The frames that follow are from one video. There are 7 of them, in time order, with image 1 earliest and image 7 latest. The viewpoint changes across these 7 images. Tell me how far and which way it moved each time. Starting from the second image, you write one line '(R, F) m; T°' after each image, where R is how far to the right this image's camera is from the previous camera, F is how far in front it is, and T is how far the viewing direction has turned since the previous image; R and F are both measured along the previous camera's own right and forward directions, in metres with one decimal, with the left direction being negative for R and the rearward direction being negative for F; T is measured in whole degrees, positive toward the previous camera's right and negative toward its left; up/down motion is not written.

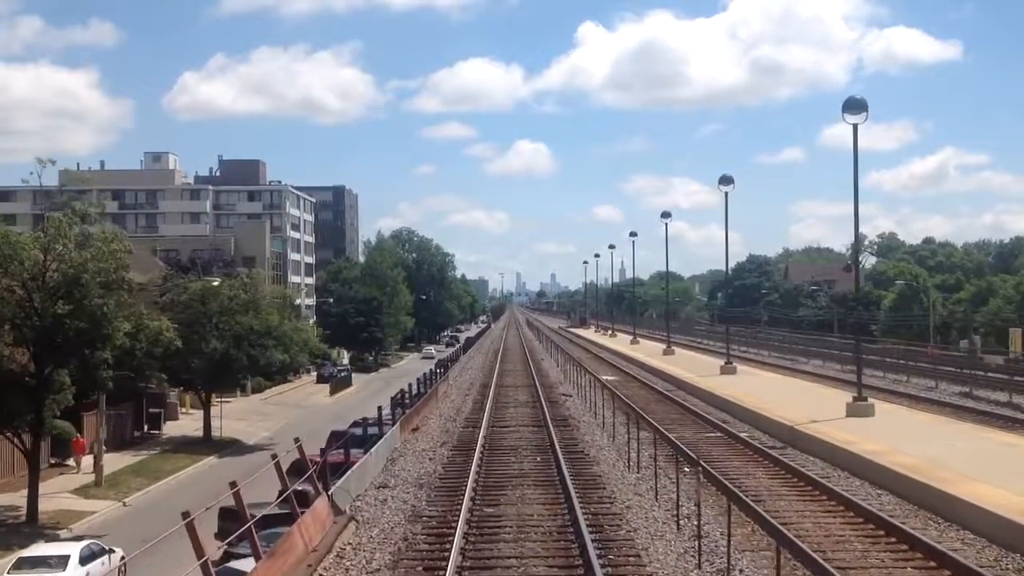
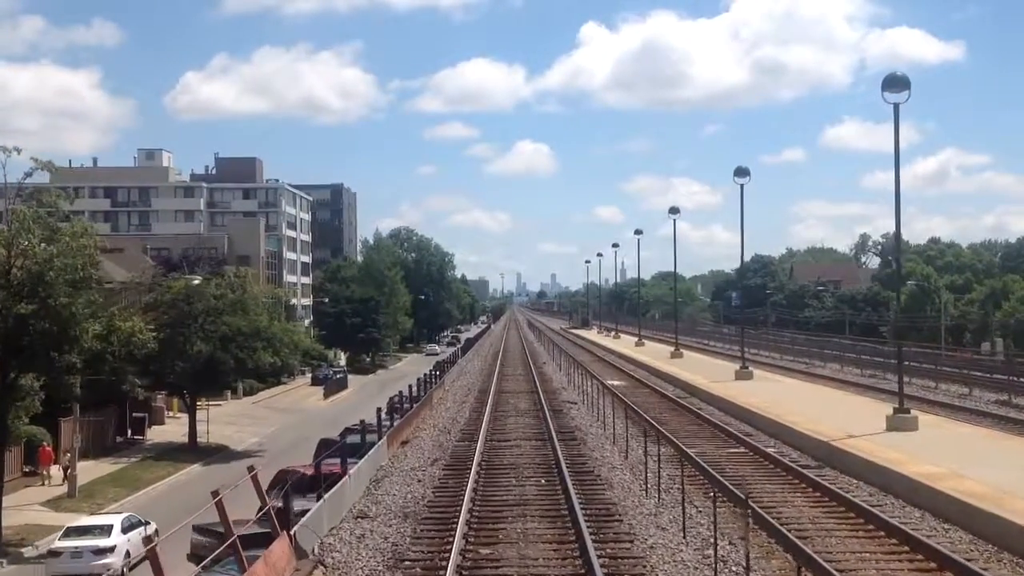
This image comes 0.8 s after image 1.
(0.0, +2.1) m; 0°
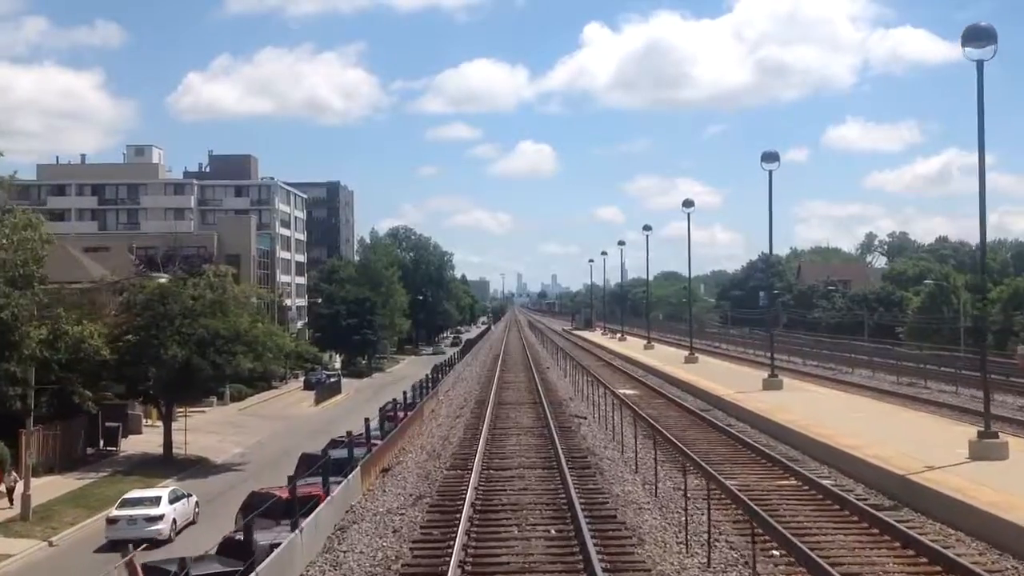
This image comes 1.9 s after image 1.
(0.0, +3.1) m; 0°
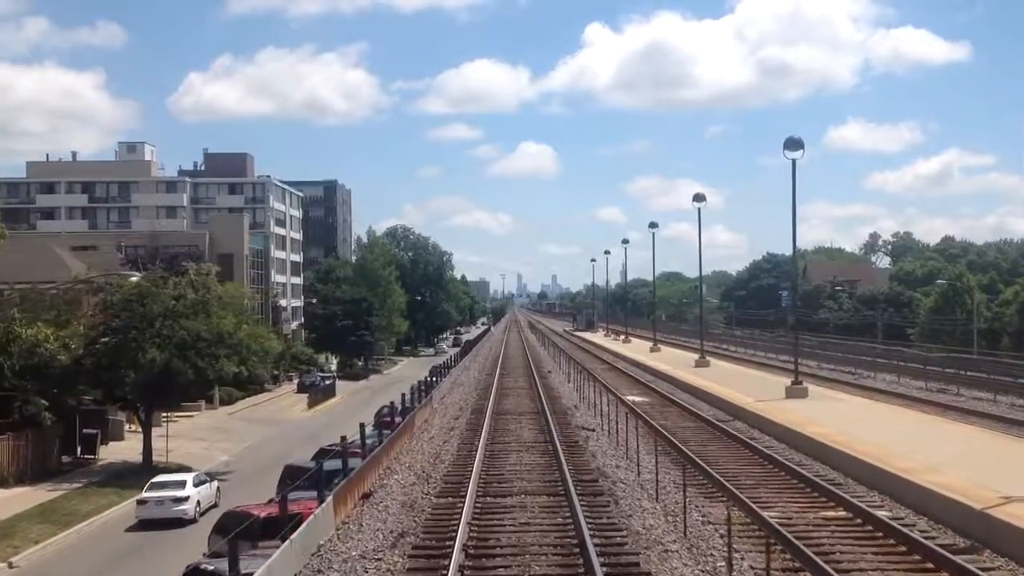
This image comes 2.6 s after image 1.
(0.0, +2.2) m; 0°
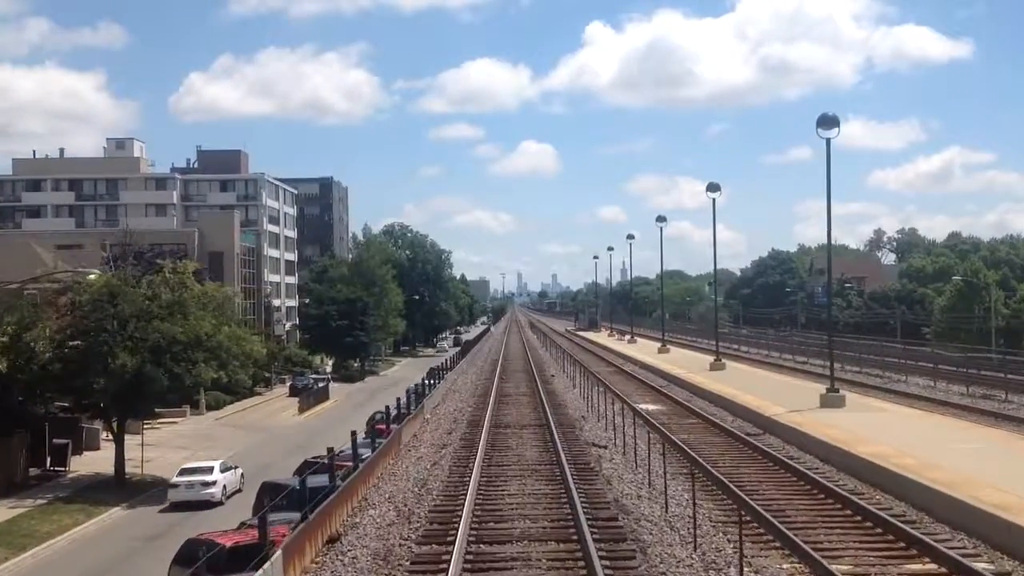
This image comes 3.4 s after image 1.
(0.0, +2.7) m; 0°
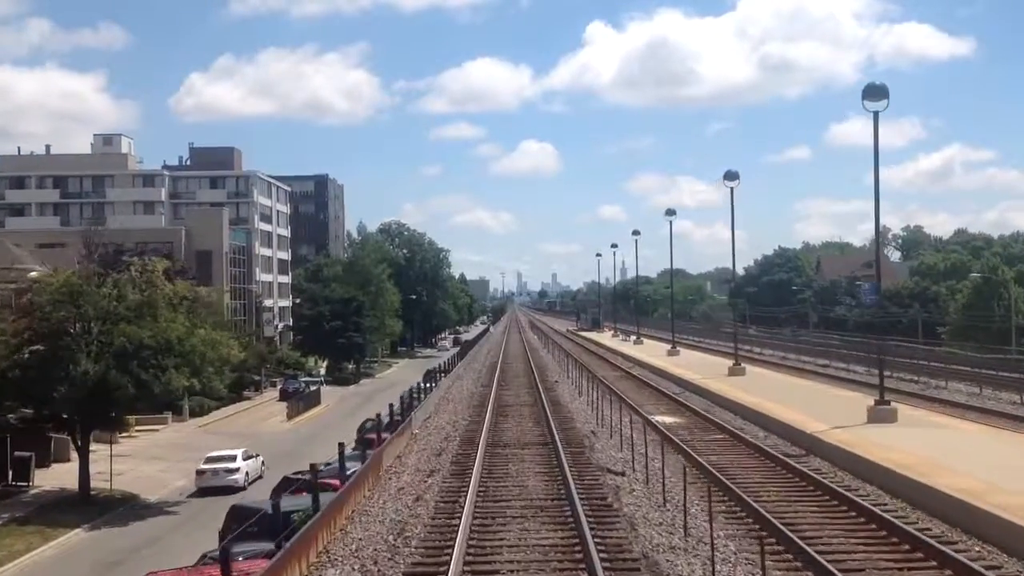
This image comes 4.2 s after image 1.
(0.0, +2.9) m; 0°
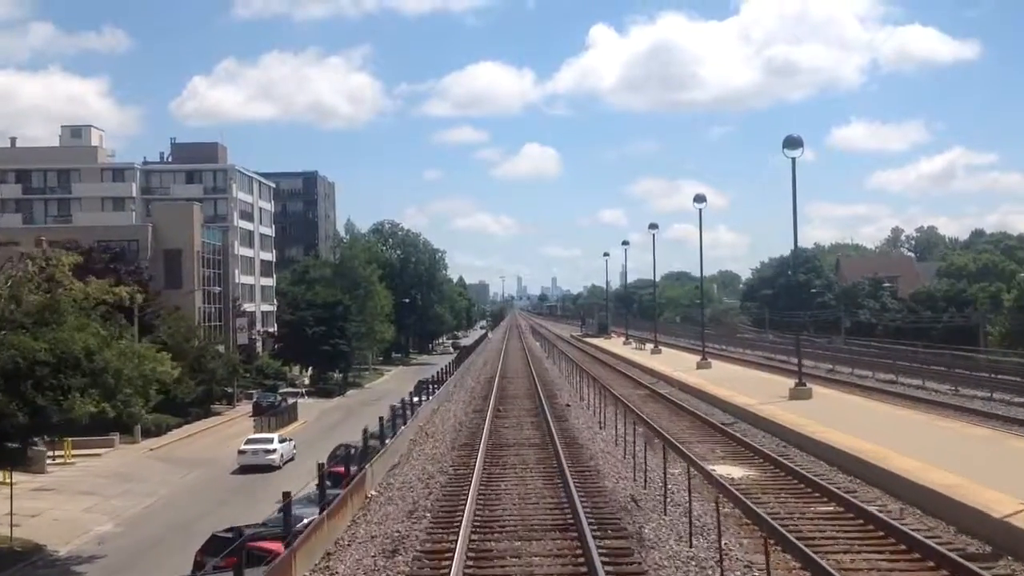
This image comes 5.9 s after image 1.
(0.0, +6.7) m; 0°
